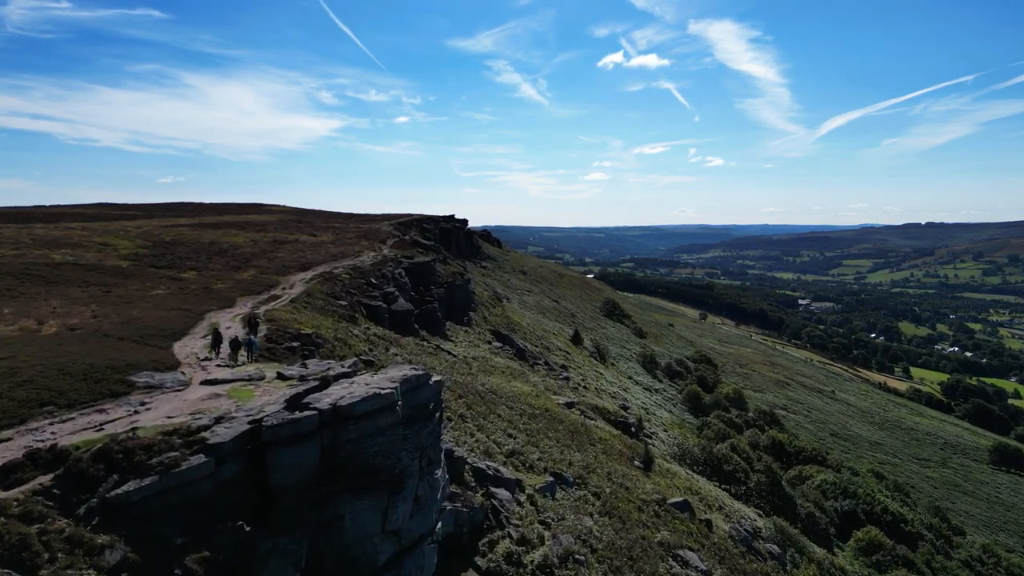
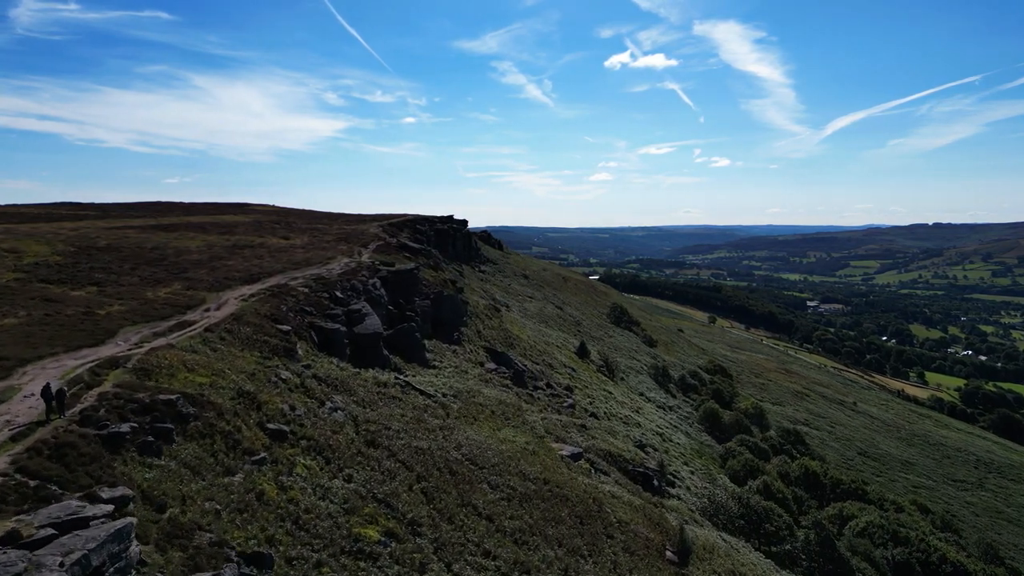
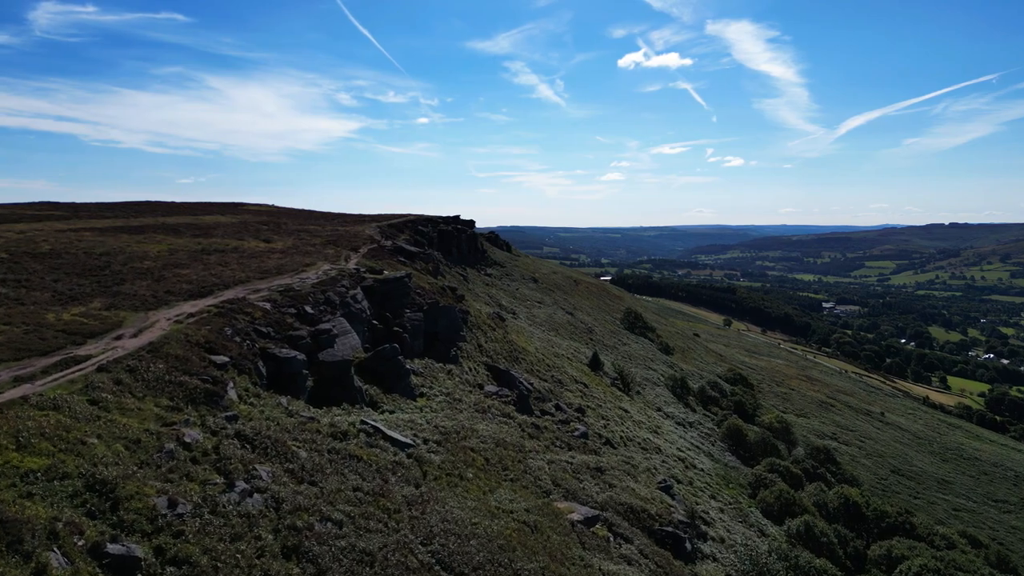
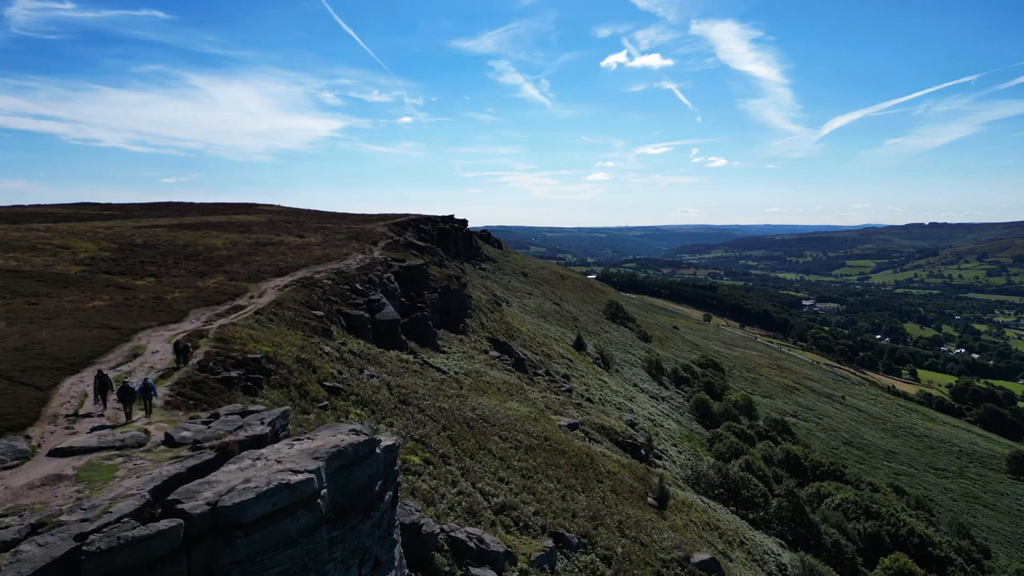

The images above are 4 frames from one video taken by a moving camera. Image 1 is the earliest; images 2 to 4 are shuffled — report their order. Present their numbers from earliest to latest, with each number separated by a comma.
4, 2, 3
